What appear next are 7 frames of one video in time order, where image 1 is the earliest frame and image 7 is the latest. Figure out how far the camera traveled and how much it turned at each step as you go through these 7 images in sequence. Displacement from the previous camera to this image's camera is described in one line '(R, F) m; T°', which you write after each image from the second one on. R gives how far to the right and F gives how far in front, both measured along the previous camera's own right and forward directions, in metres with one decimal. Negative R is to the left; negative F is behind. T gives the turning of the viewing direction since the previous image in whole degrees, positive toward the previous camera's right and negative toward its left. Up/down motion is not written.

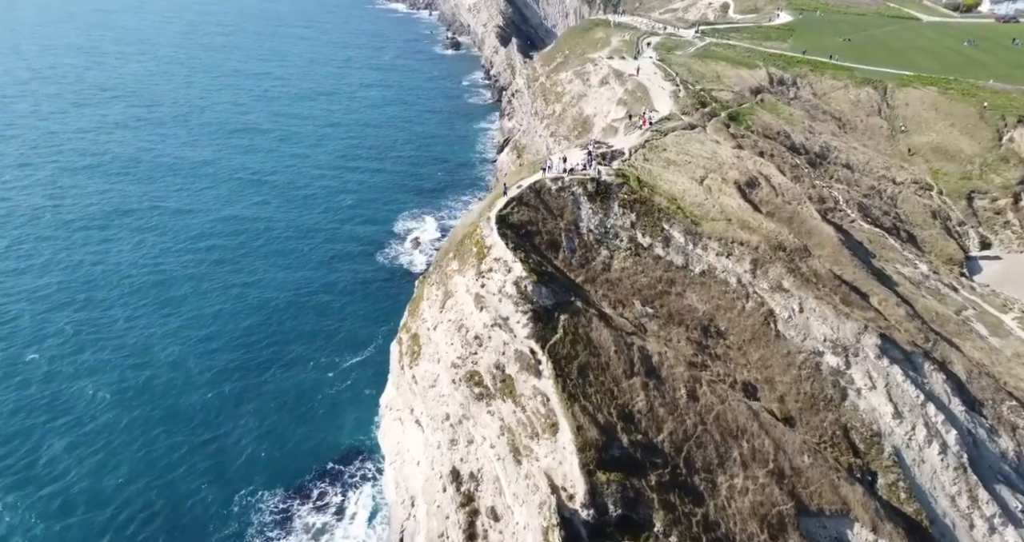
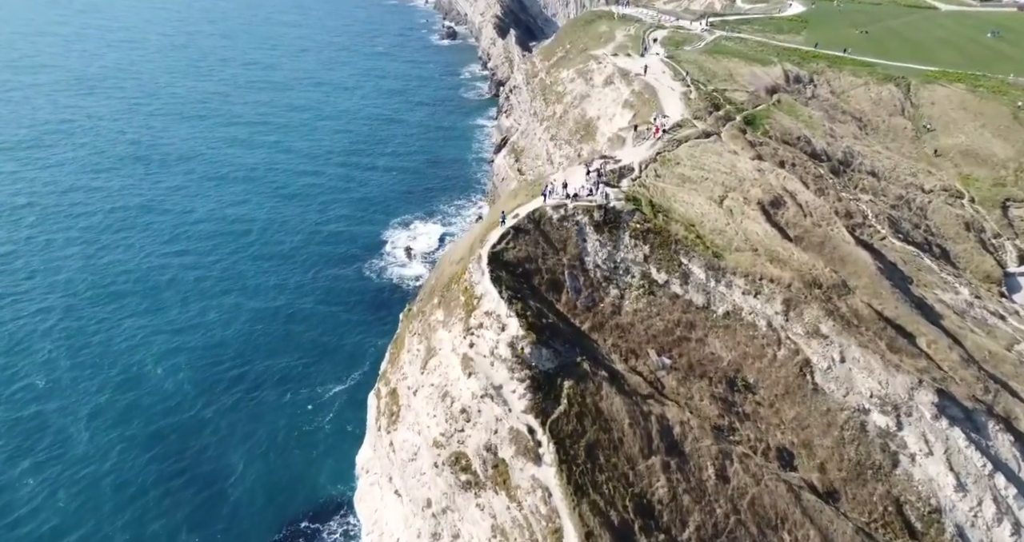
(+0.3, +5.3) m; 0°
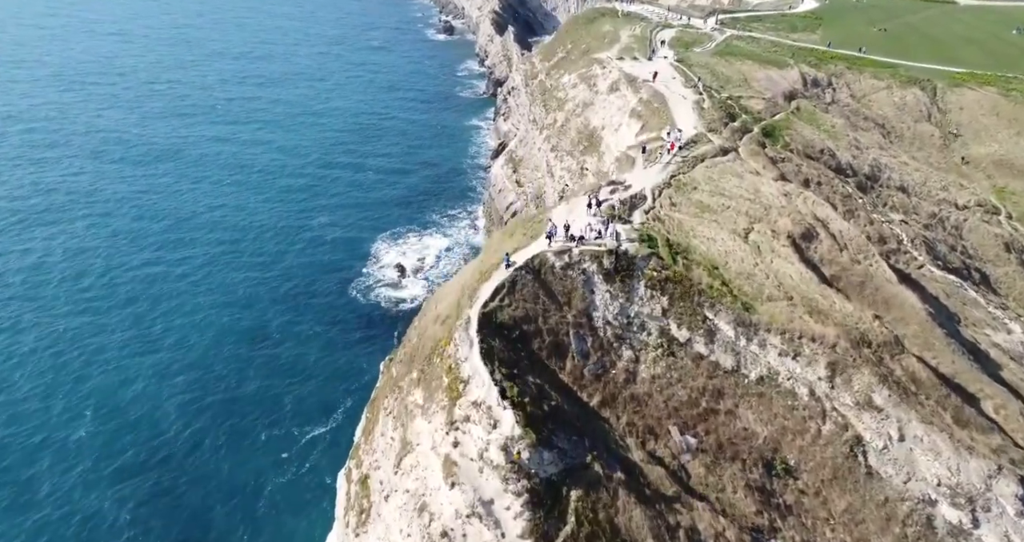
(+0.2, +5.4) m; 0°
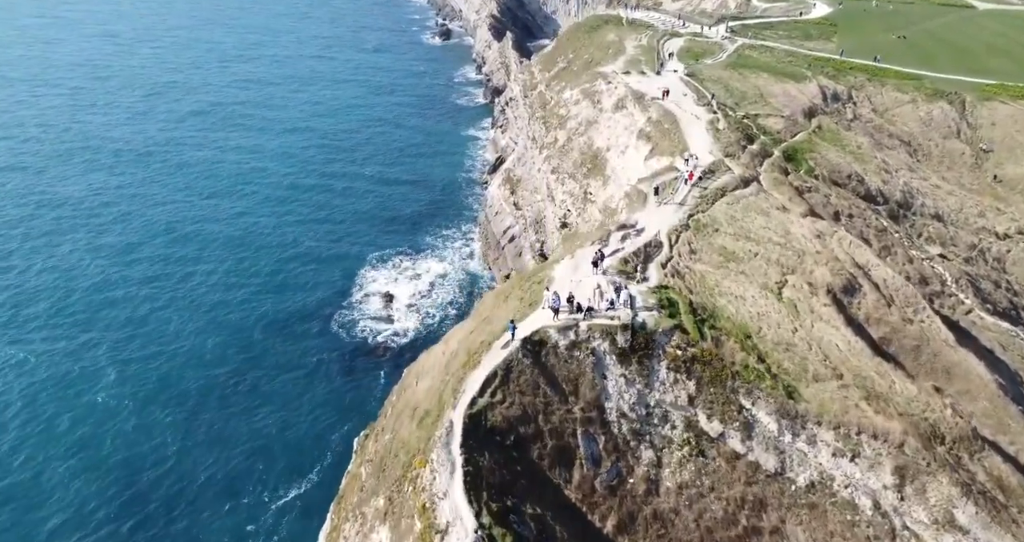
(+0.2, +5.5) m; 0°
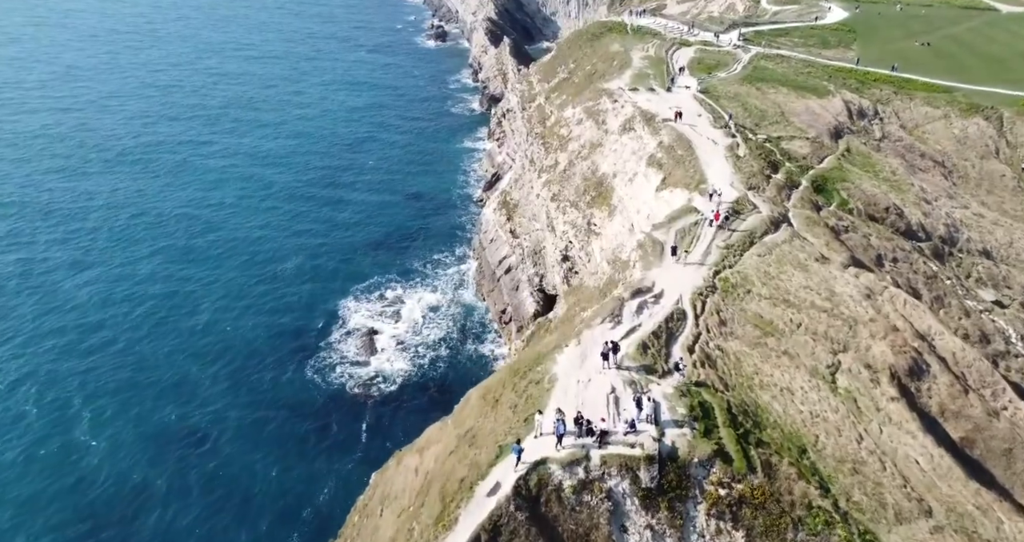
(+0.3, +6.2) m; 0°
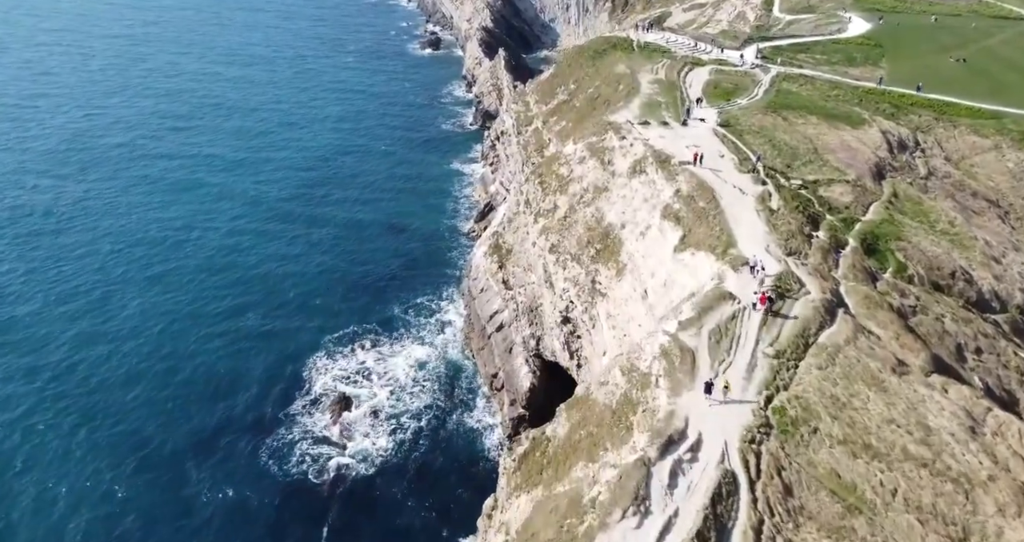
(+0.5, +8.3) m; 0°
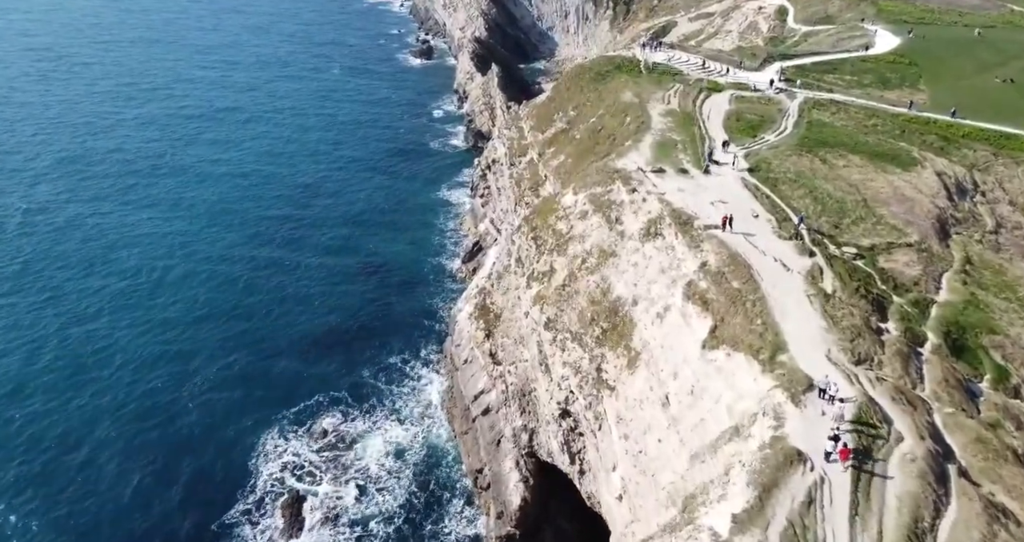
(+0.6, +9.3) m; 0°
